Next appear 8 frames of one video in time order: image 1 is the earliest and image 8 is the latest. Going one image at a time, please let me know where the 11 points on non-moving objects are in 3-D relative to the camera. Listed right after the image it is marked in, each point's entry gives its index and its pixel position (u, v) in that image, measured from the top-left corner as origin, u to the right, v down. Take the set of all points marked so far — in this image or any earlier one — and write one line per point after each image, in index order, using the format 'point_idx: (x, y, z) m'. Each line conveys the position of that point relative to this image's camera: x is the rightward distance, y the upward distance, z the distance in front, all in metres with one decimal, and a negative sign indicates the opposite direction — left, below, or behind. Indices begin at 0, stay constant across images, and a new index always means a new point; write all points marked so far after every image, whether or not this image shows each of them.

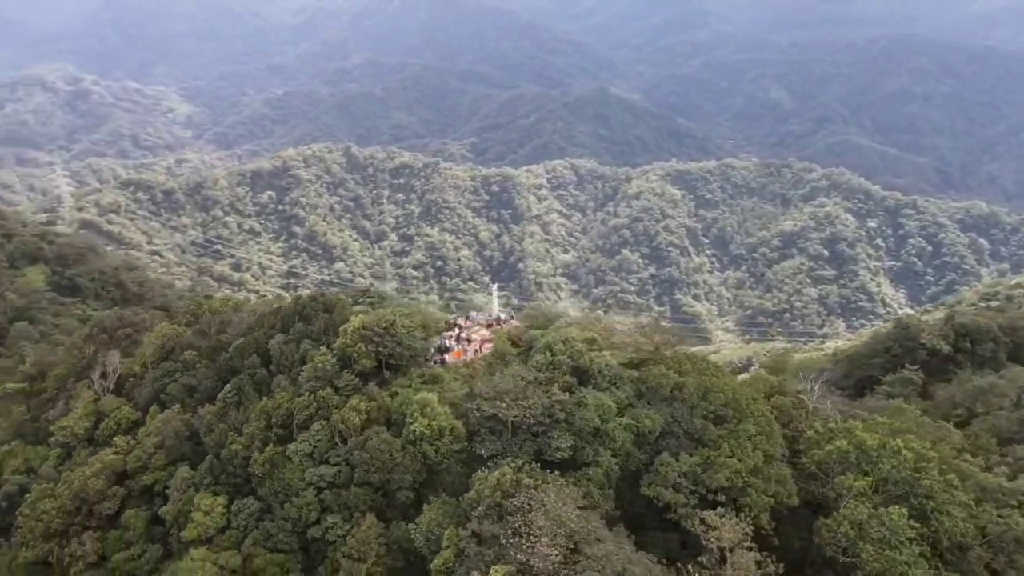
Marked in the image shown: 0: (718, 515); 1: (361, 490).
0: (+3.6, -4.0, +12.7) m
1: (-2.7, -3.6, +12.8) m
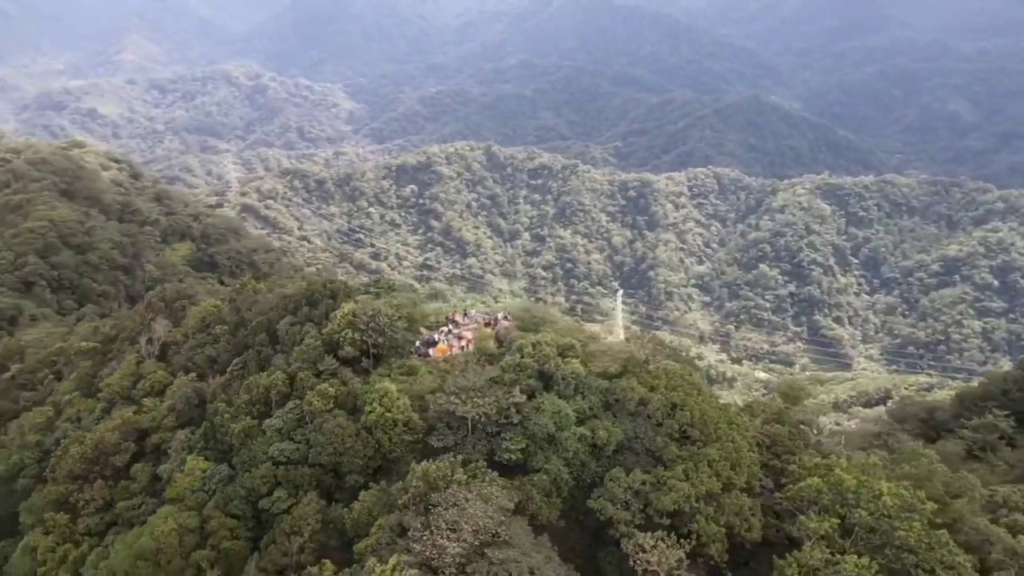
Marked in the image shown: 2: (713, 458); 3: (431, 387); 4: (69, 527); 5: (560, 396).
0: (+2.4, -4.2, +12.2) m
1: (-3.7, -3.4, +13.4) m
2: (+3.6, -3.1, +13.2) m
3: (-1.7, -2.0, +14.4) m
4: (-9.7, -5.2, +15.9) m
5: (+0.8, -2.1, +14.3) m
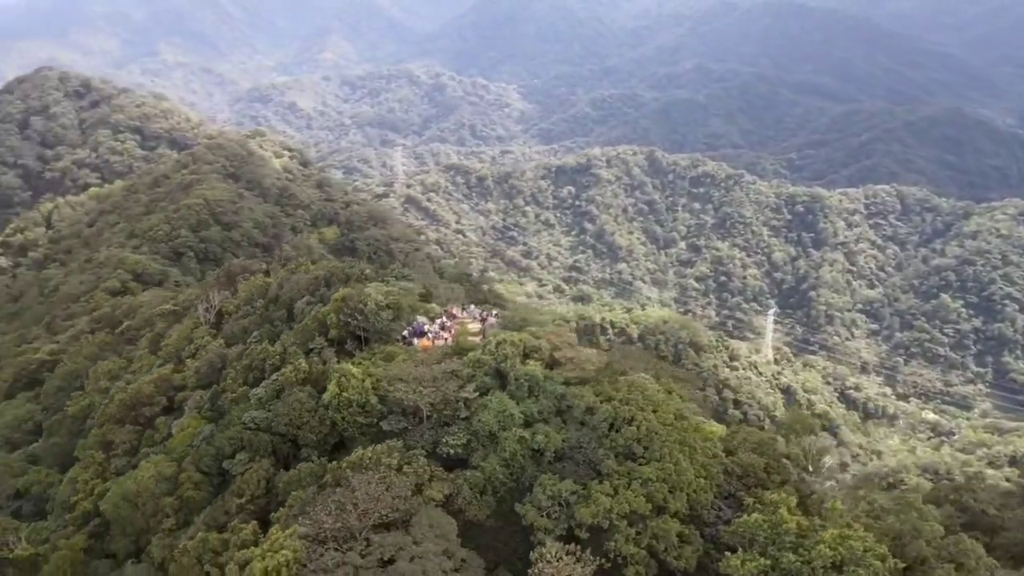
0: (+0.8, -4.3, +11.9) m
1: (-4.8, -3.0, +14.4) m
2: (+2.3, -3.3, +12.7) m
3: (-2.5, -1.8, +14.9) m
4: (-10.2, -4.4, +18.1) m
5: (-0.1, -2.1, +14.2) m
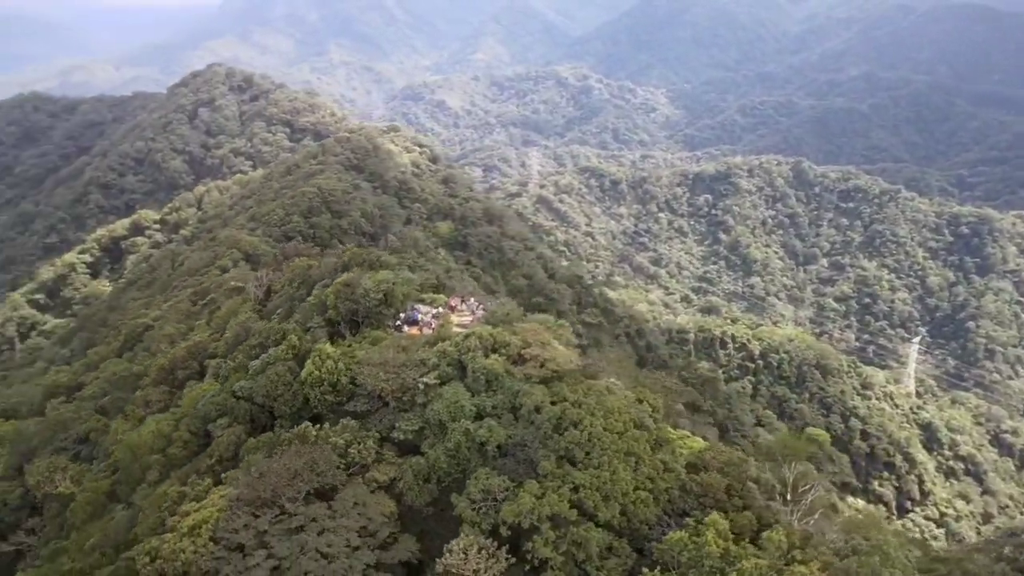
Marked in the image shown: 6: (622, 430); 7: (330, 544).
0: (-0.5, -4.2, +11.8) m
1: (-5.5, -2.5, +15.3) m
2: (+1.1, -3.3, +12.3) m
3: (-3.1, -1.5, +15.4) m
4: (-10.3, -3.6, +19.9) m
5: (-0.8, -2.0, +14.3) m
6: (+2.0, -2.6, +13.4) m
7: (-2.9, -4.0, +11.2) m
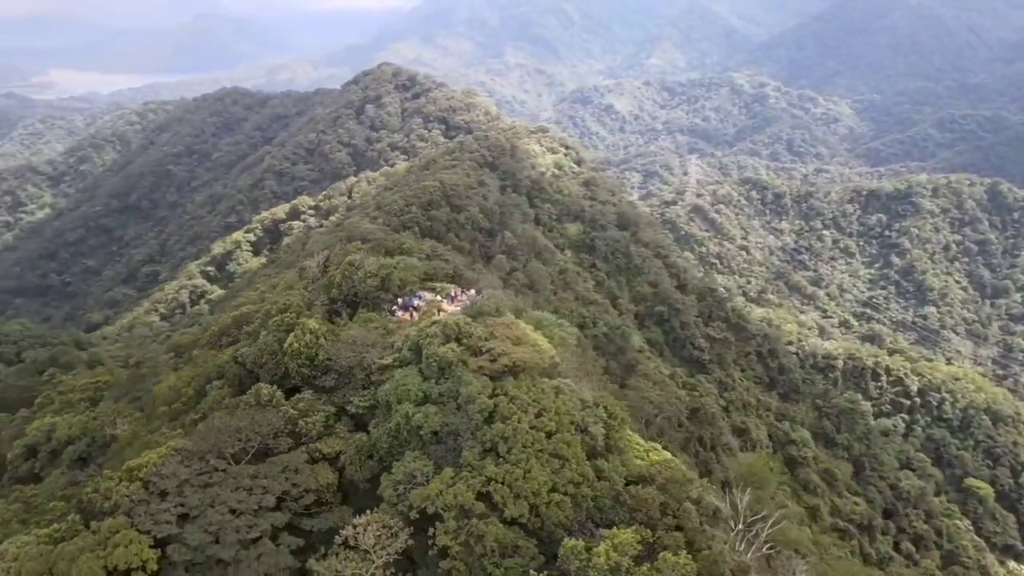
0: (-2.1, -3.9, +12.1) m
1: (-6.1, -1.9, +16.5) m
2: (-0.4, -3.2, +12.2) m
3: (-3.6, -1.0, +16.1) m
4: (-9.9, -2.6, +22.0) m
5: (-1.7, -1.7, +14.5) m
6: (+0.8, -2.6, +13.1) m
7: (-4.5, -3.6, +12.0) m
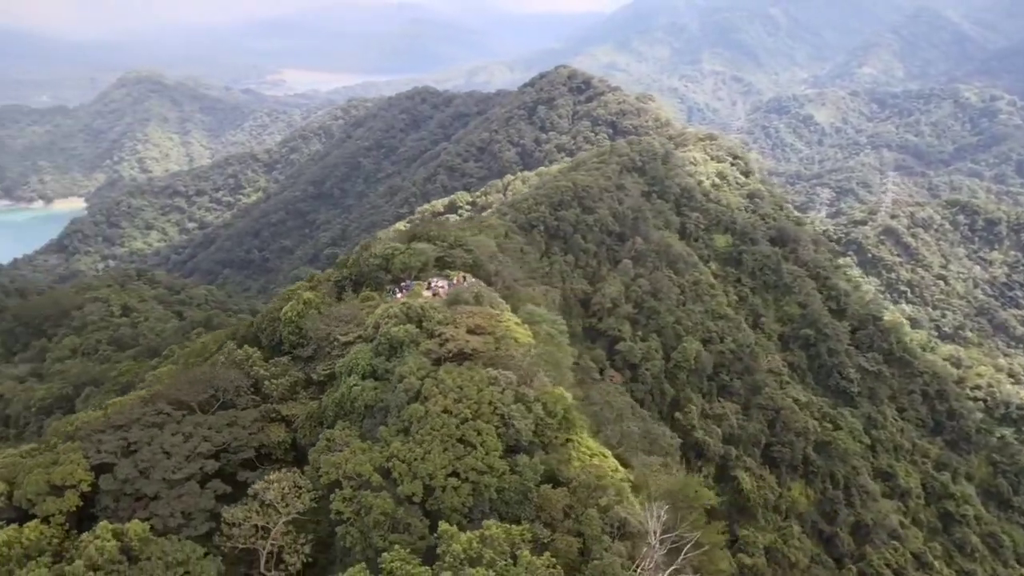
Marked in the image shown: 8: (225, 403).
0: (-3.8, -3.4, +12.8) m
1: (-6.5, -1.1, +17.9) m
2: (-2.0, -2.9, +12.5) m
3: (-4.1, -0.5, +17.0) m
4: (-9.0, -1.6, +24.2) m
5: (-2.7, -1.3, +15.1) m
6: (-0.6, -2.3, +13.1) m
7: (-6.1, -2.9, +13.2) m
8: (-5.9, -2.4, +14.9) m
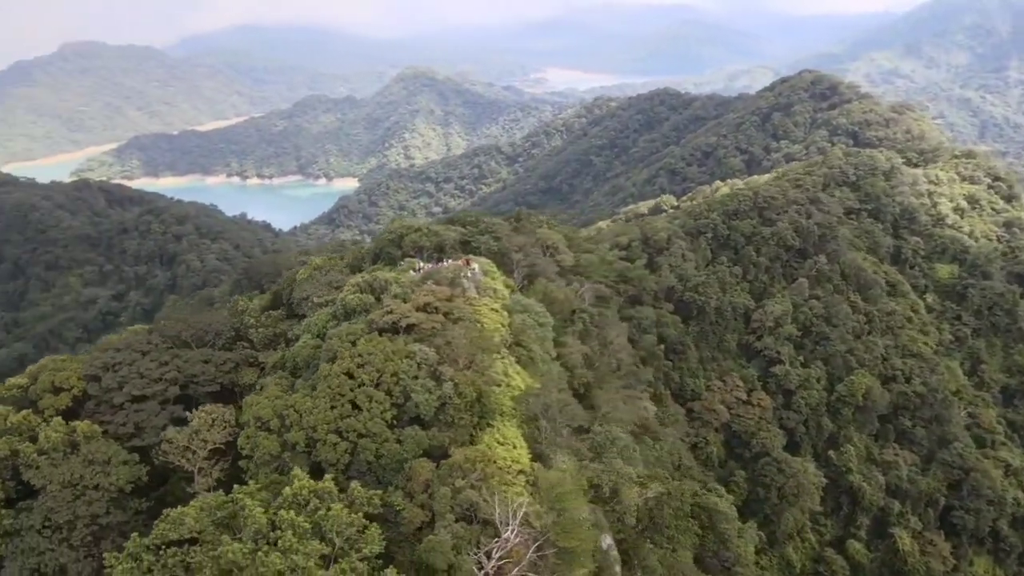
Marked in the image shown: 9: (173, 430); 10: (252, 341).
0: (-5.8, -2.6, +14.5) m
1: (-6.5, -0.1, +20.2) m
2: (-4.1, -2.2, +13.7) m
3: (-4.4, +0.3, +18.5) m
4: (-7.0, -0.4, +26.9) m
5: (-3.7, -0.6, +16.3) m
6: (-2.5, -1.9, +13.8) m
7: (-7.7, -1.8, +15.6) m
8: (-7.0, -1.3, +17.1) m
9: (-6.6, -2.8, +14.3) m
10: (-6.0, -1.1, +16.9) m
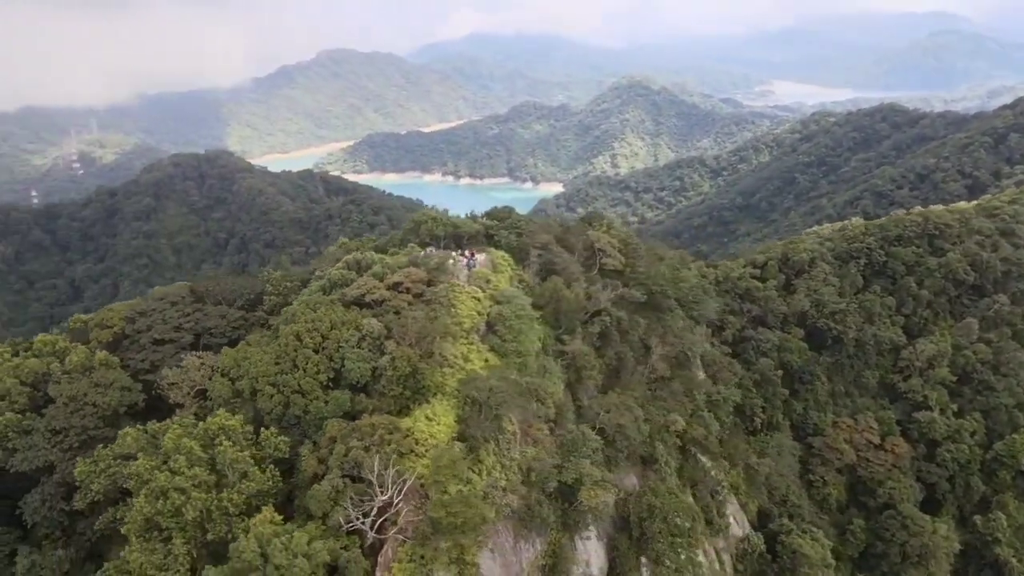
0: (-7.0, -1.7, +16.7) m
1: (-6.0, +0.7, +22.4) m
2: (-5.5, -1.5, +15.5) m
3: (-4.4, +0.9, +20.3) m
4: (-4.8, +0.2, +29.0) m
5: (-4.4, 0.0, +18.0) m
6: (-4.0, -1.3, +15.2) m
7: (-8.5, -0.8, +18.3) m
8: (-7.3, -0.4, +19.6) m
9: (-7.9, -1.8, +16.8) m
10: (-6.4, -0.3, +19.1) m
